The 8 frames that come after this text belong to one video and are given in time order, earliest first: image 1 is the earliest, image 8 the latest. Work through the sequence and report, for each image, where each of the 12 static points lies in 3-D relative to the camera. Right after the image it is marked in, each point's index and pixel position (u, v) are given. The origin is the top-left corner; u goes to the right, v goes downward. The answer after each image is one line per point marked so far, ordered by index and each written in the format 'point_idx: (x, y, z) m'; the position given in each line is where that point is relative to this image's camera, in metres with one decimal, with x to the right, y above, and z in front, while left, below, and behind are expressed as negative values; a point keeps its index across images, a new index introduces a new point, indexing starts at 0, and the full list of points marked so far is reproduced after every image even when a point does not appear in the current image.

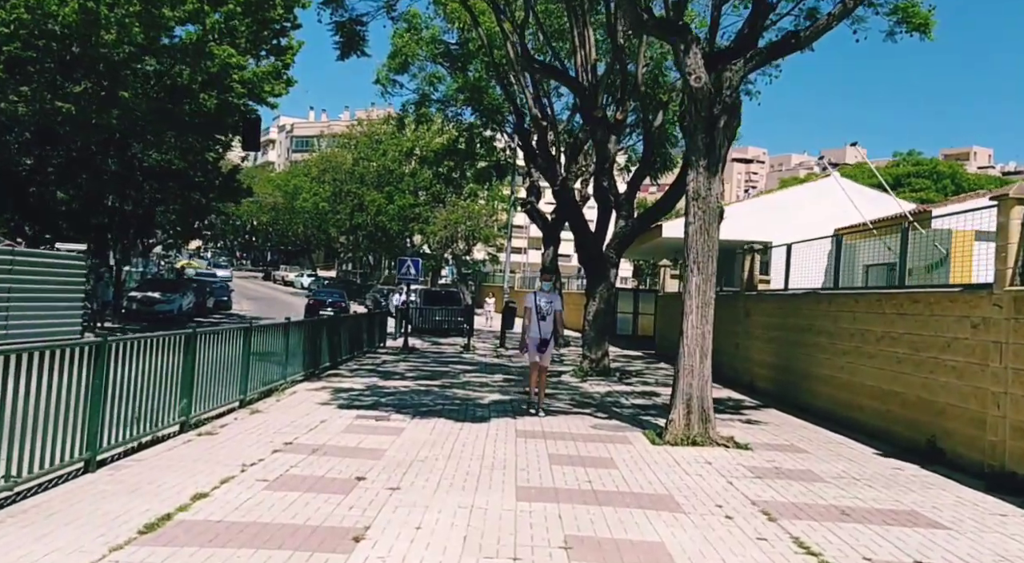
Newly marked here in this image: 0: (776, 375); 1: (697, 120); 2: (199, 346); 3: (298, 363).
0: (+4.5, -1.6, +14.0) m
1: (+2.2, +1.9, +9.6) m
2: (-3.6, -0.7, +9.5) m
3: (-3.8, -1.4, +14.7) m
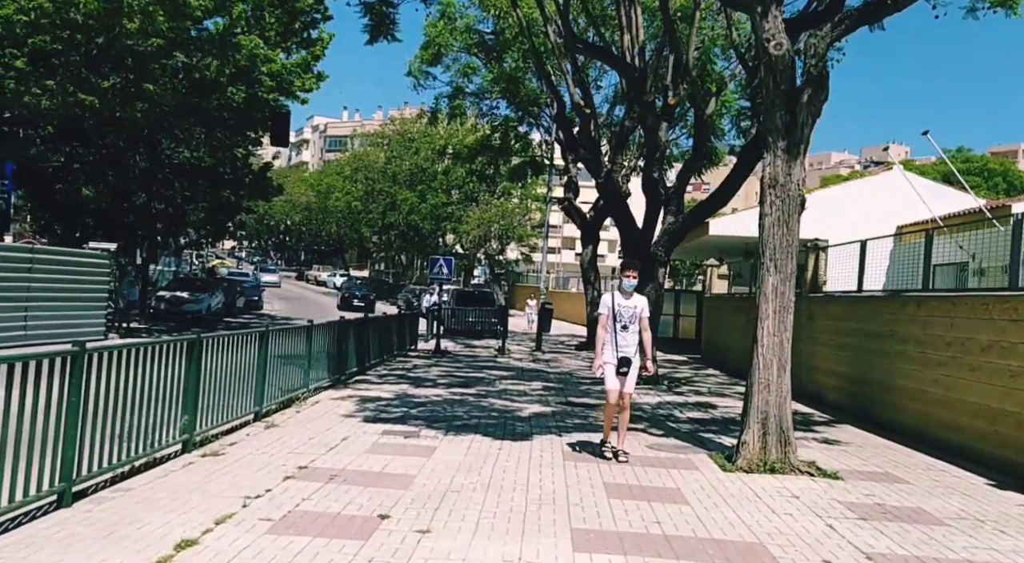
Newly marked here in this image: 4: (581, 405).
0: (+5.2, -1.6, +12.6) m
1: (+2.6, +1.9, +8.3) m
2: (-3.1, -0.7, +8.4) m
3: (-3.1, -1.4, +13.6) m
4: (+1.1, -2.0, +13.4) m
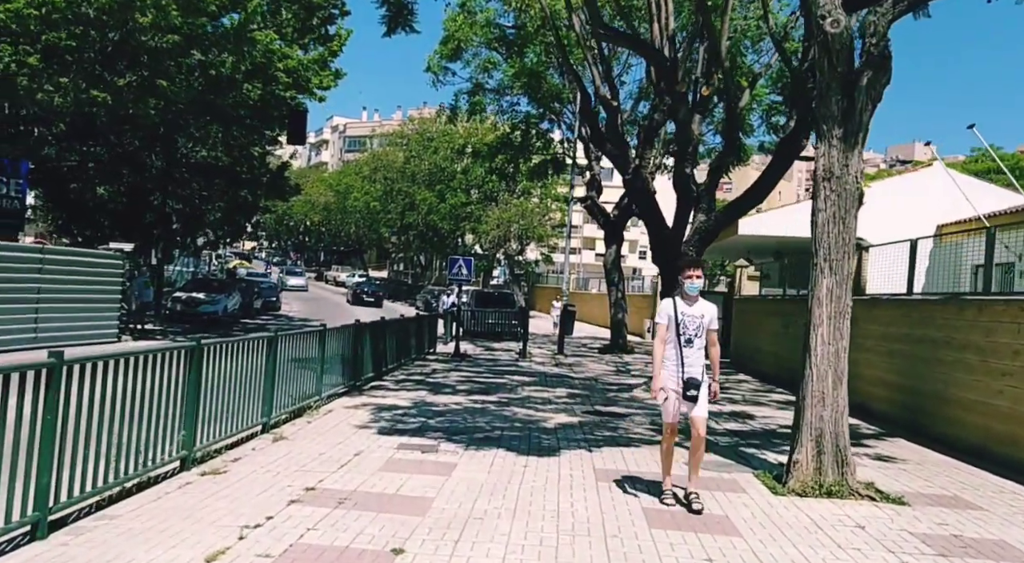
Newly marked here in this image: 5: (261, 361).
0: (+5.5, -1.6, +11.7) m
1: (+2.9, +1.8, +7.5) m
2: (-2.9, -0.8, +7.8) m
3: (-2.7, -1.4, +12.9) m
4: (+1.5, -2.0, +12.6) m
5: (-2.8, -0.9, +9.3) m
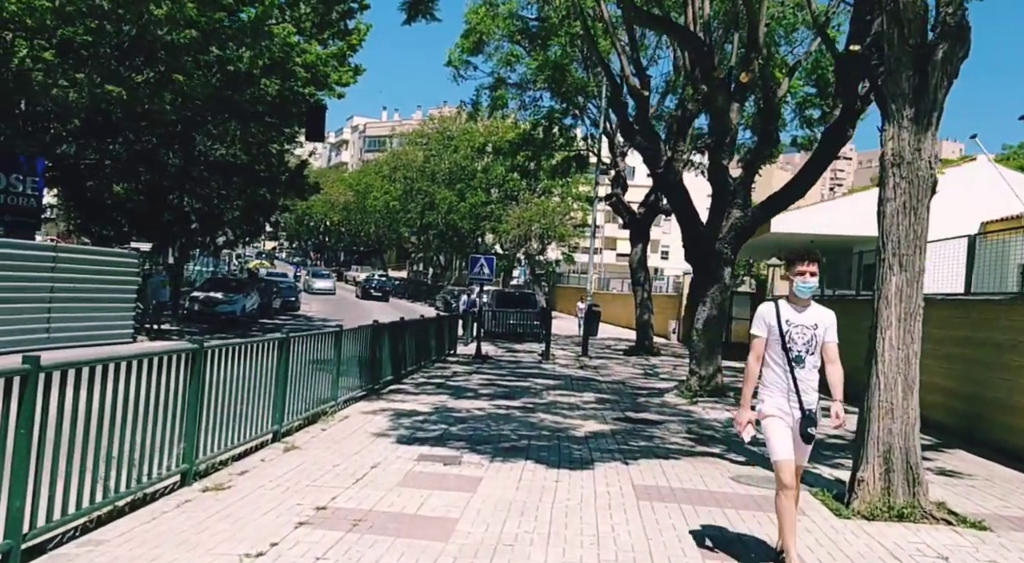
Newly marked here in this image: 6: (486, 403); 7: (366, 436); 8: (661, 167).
0: (+5.9, -1.6, +10.9) m
1: (+3.2, +1.9, +6.7) m
2: (-2.6, -0.7, +7.1) m
3: (-2.3, -1.4, +12.3) m
4: (+1.9, -2.0, +11.9) m
5: (-2.5, -0.9, +8.6) m
6: (-0.4, -1.9, +12.8) m
7: (-1.7, -1.8, +9.5) m
8: (+2.7, +2.1, +14.8) m
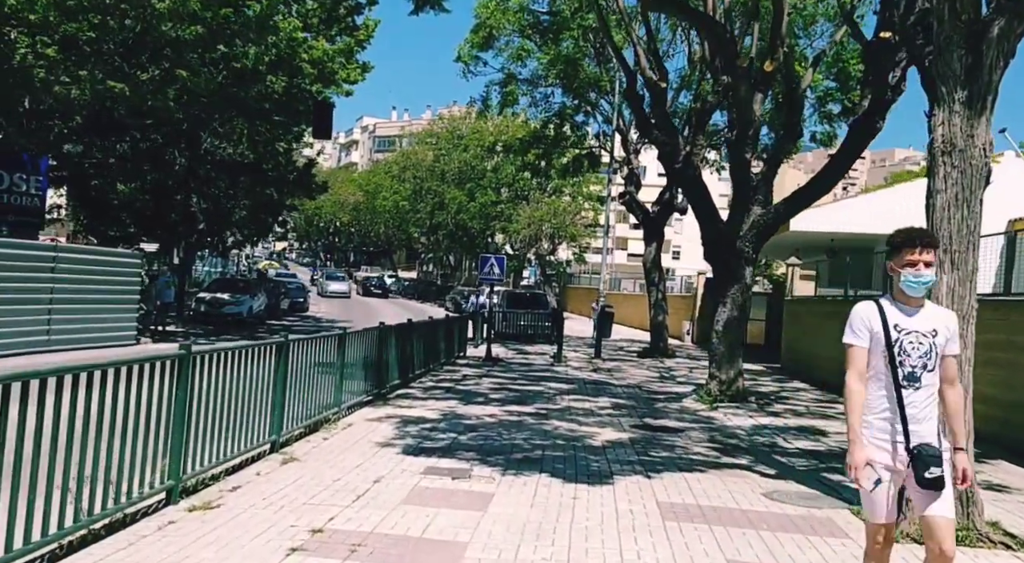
0: (+6.0, -1.6, +10.2) m
1: (+3.3, +1.9, +6.1) m
2: (-2.5, -0.7, +6.6) m
3: (-2.2, -1.4, +11.7) m
4: (+2.0, -2.0, +11.3) m
5: (-2.4, -0.9, +8.1) m
6: (-0.2, -1.9, +12.2) m
7: (-1.5, -1.8, +9.0) m
8: (+2.9, +2.0, +14.2) m
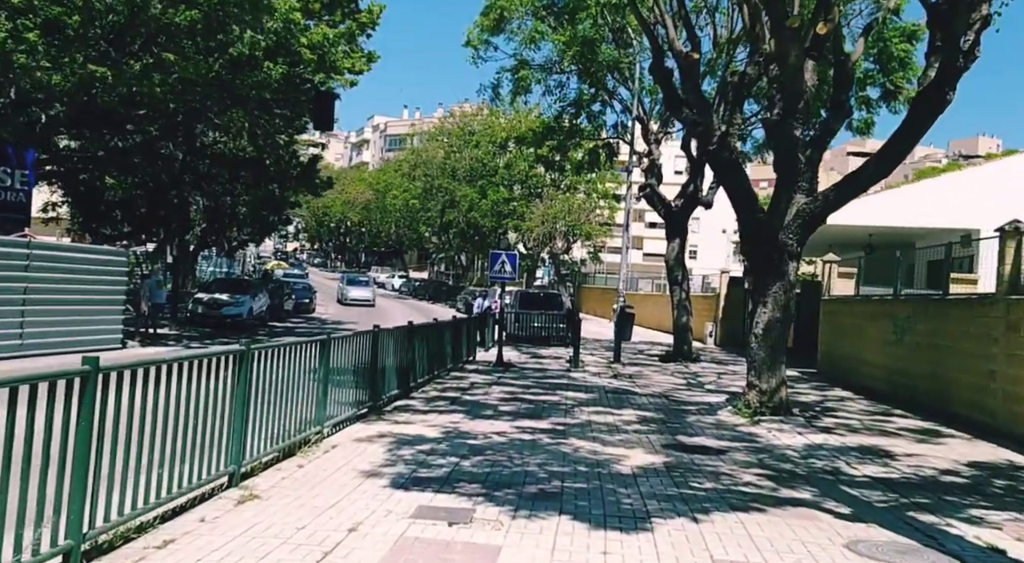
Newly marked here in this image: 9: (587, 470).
0: (+6.2, -1.6, +8.6) m
1: (+3.3, +1.9, +4.5) m
2: (-2.4, -0.7, +5.1) m
3: (-2.0, -1.4, +10.2) m
4: (+2.2, -2.0, +9.7) m
5: (-2.3, -0.8, +6.6) m
6: (-0.1, -1.8, +10.6) m
7: (-1.4, -1.7, +7.4) m
8: (+3.1, +2.1, +12.6) m
9: (+0.7, -1.9, +8.2) m
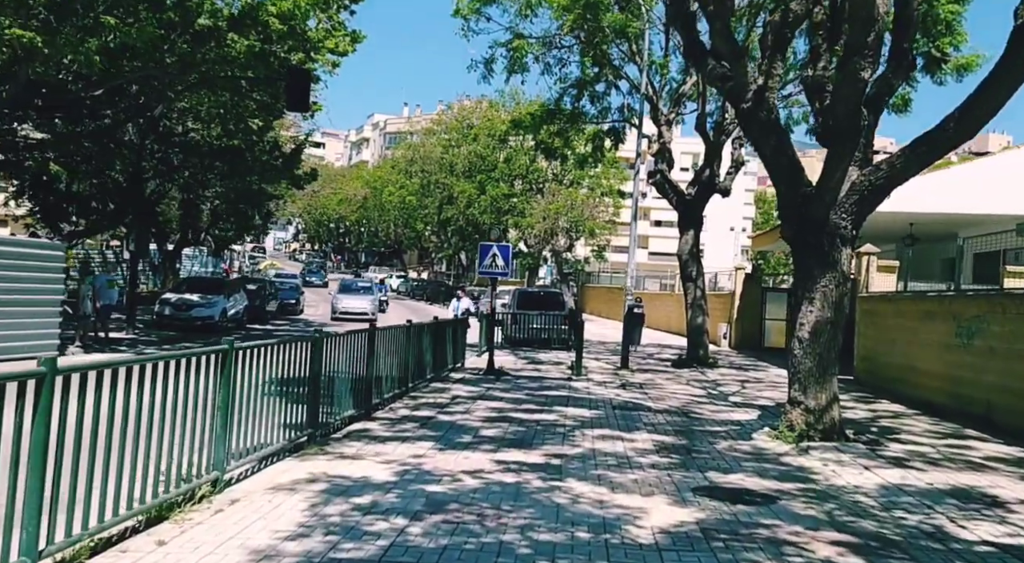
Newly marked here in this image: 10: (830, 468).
0: (+6.0, -1.4, +6.1) m
1: (+3.1, +2.0, +2.0) m
2: (-2.6, -0.6, +2.6) m
3: (-2.2, -1.3, +7.8) m
4: (+2.0, -1.9, +7.2) m
5: (-2.5, -0.7, +4.1) m
6: (-0.2, -1.8, +8.2) m
7: (-1.6, -1.6, +5.0) m
8: (+2.9, +2.2, +10.1) m
9: (+0.5, -1.8, +5.7) m
10: (+3.3, -1.9, +8.5) m
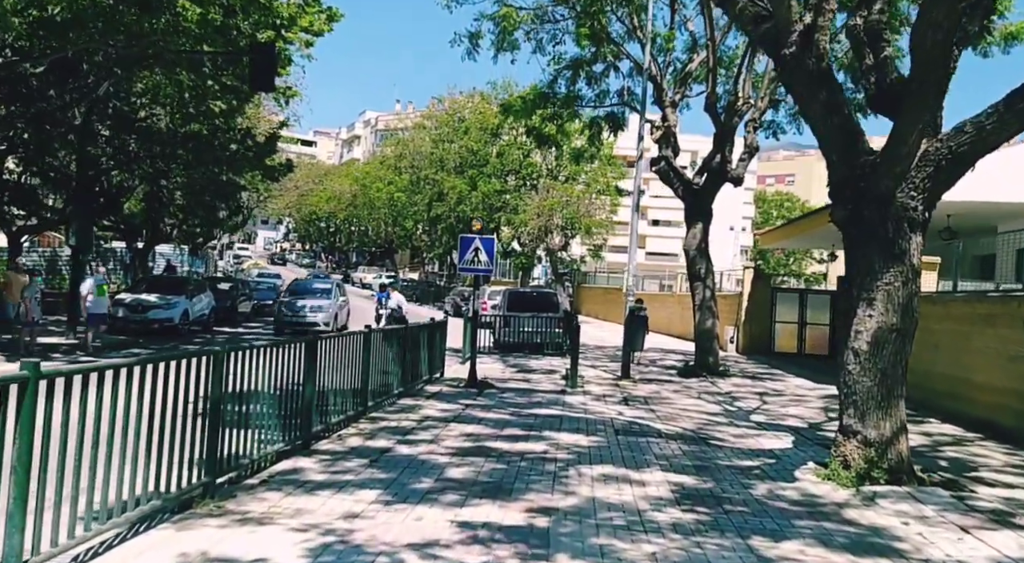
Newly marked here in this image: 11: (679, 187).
0: (+5.8, -1.4, +3.9) m
1: (+2.9, +2.1, -0.2) m
2: (-2.8, -0.5, +0.3) m
3: (-2.4, -1.2, +5.5) m
4: (+1.8, -1.8, +5.0) m
5: (-2.7, -0.7, +1.9) m
6: (-0.5, -1.7, +5.9) m
7: (-1.8, -1.6, +2.7) m
8: (+2.7, +2.2, +7.9) m
9: (+0.3, -1.7, +3.4) m
10: (+3.0, -1.8, +6.3) m
11: (+3.8, +2.2, +19.3) m
